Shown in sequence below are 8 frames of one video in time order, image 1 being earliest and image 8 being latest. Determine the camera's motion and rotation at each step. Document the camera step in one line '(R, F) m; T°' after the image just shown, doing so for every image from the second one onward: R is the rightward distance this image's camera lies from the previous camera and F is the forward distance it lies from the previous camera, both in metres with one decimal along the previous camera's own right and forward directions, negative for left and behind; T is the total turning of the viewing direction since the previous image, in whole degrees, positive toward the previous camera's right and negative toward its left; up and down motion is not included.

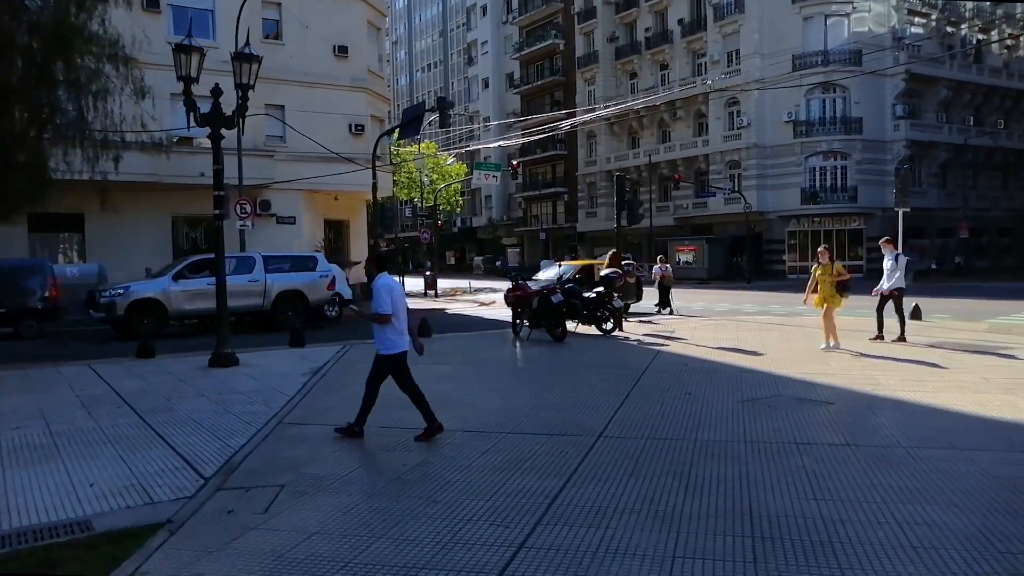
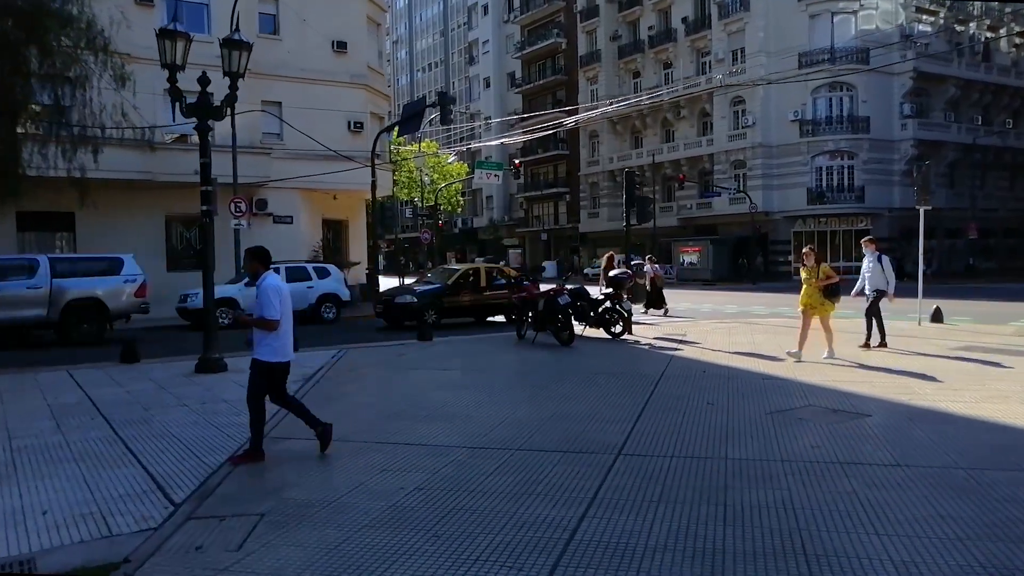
(-0.1, +0.8) m; 0°
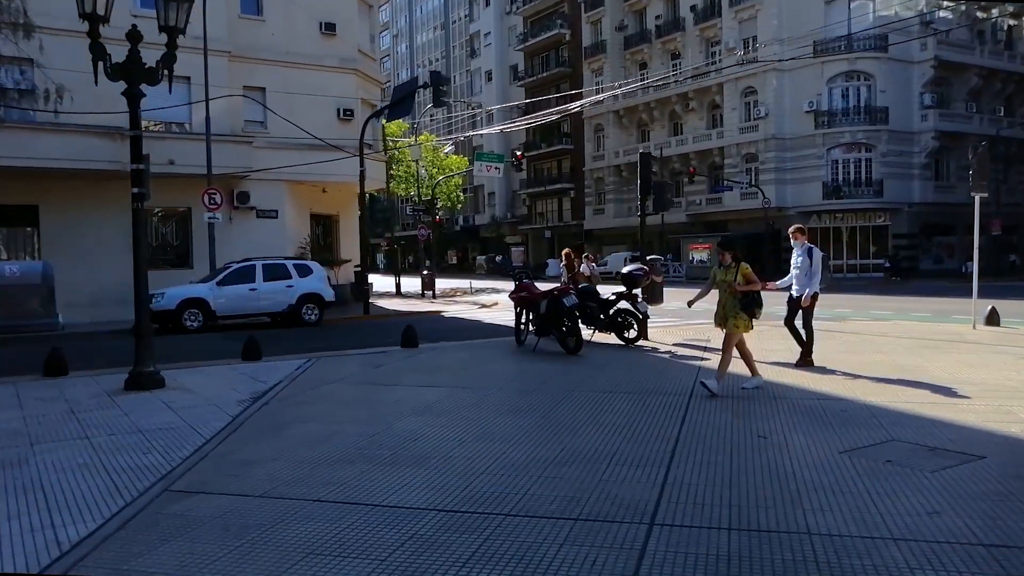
(+0.1, +2.1) m; 0°
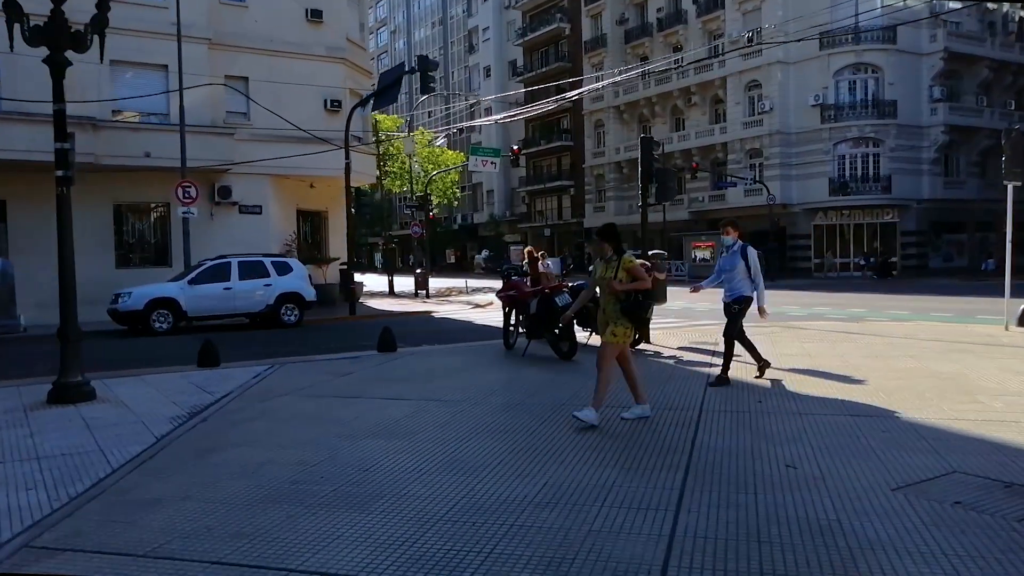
(+0.2, +1.3) m; 0°
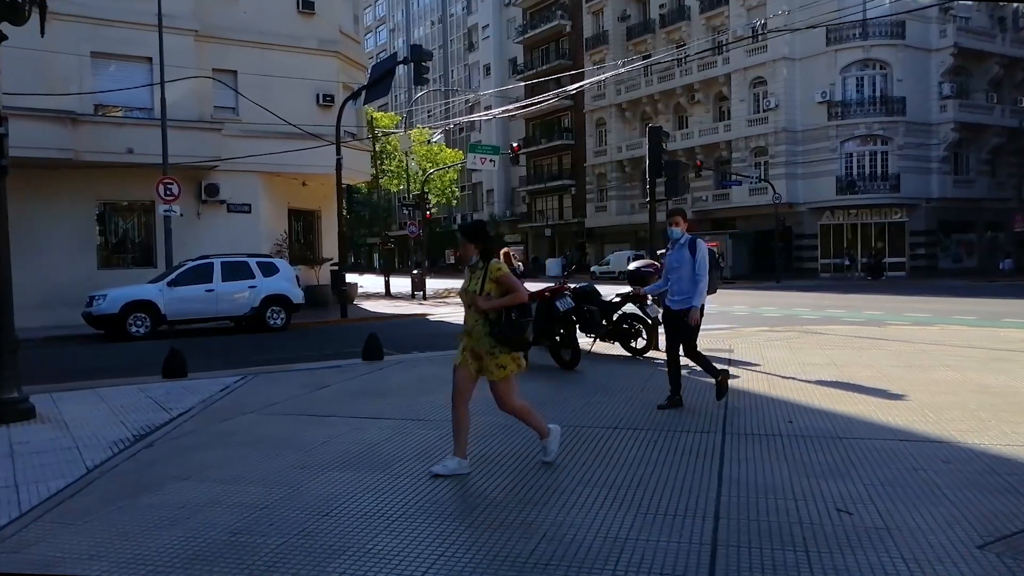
(+0.1, +1.0) m; 0°
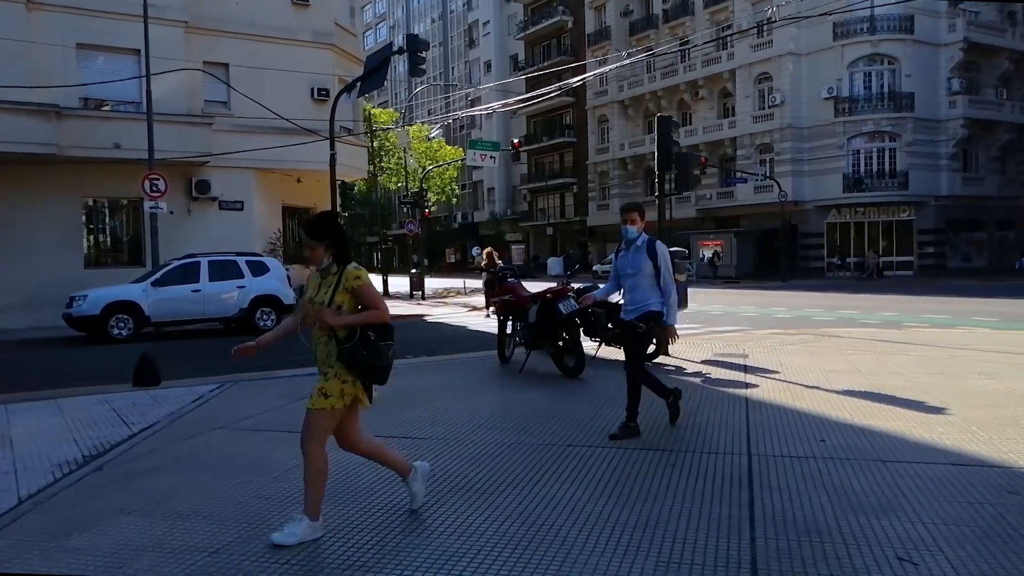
(0.0, +0.8) m; 0°
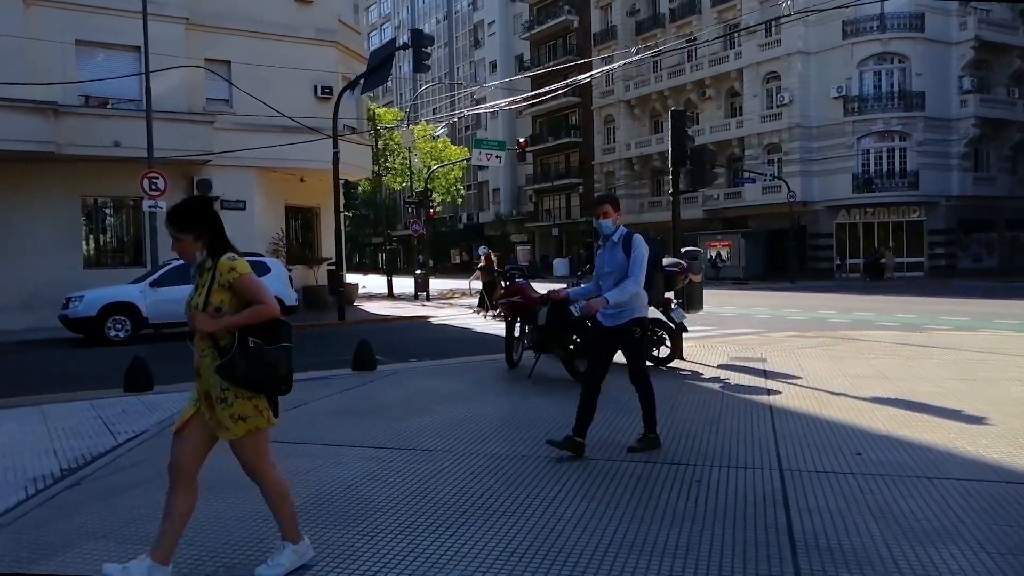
(0.0, +0.5) m; 0°
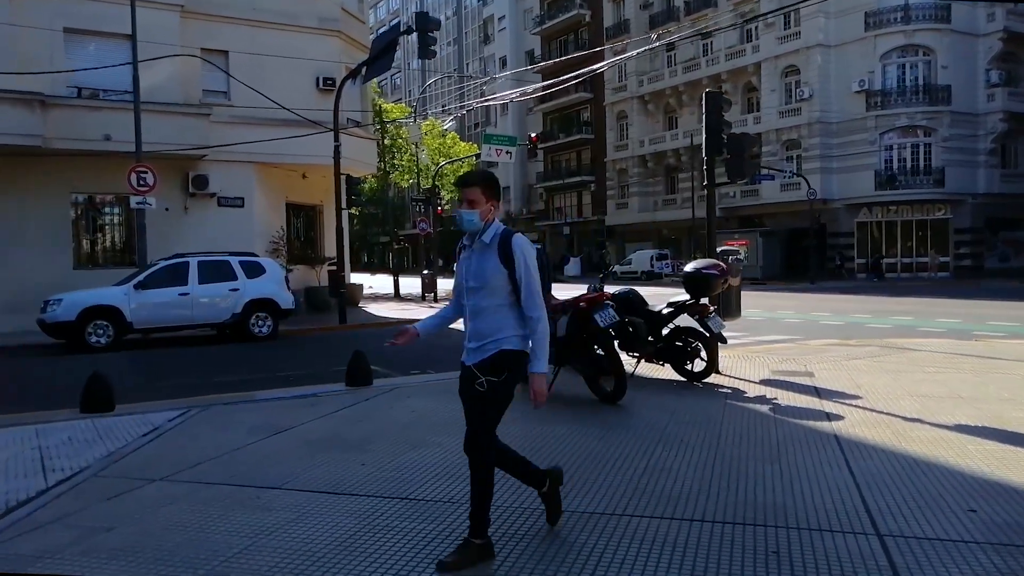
(-0.1, +1.3) m; -1°
